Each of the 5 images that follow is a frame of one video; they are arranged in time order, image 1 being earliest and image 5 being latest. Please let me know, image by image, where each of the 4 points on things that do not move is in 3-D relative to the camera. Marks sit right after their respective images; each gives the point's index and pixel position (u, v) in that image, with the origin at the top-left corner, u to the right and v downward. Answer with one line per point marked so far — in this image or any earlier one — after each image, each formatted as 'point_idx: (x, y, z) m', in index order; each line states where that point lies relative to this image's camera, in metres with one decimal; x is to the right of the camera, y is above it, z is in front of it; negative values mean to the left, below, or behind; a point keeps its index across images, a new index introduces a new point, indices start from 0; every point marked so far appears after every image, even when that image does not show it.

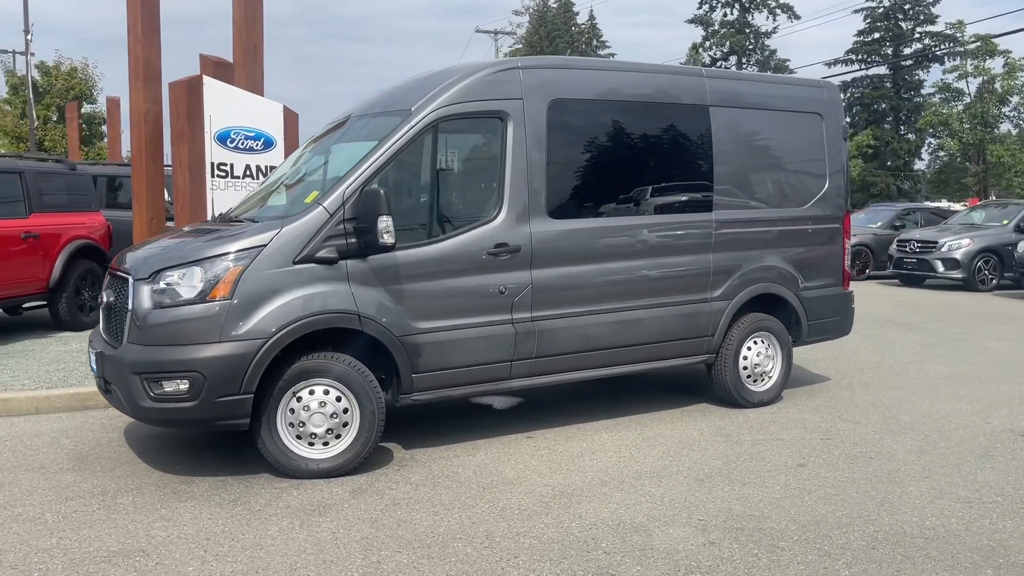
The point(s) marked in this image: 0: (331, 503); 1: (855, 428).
0: (-0.9, -1.1, +4.5) m
1: (+2.3, -1.0, +6.1) m
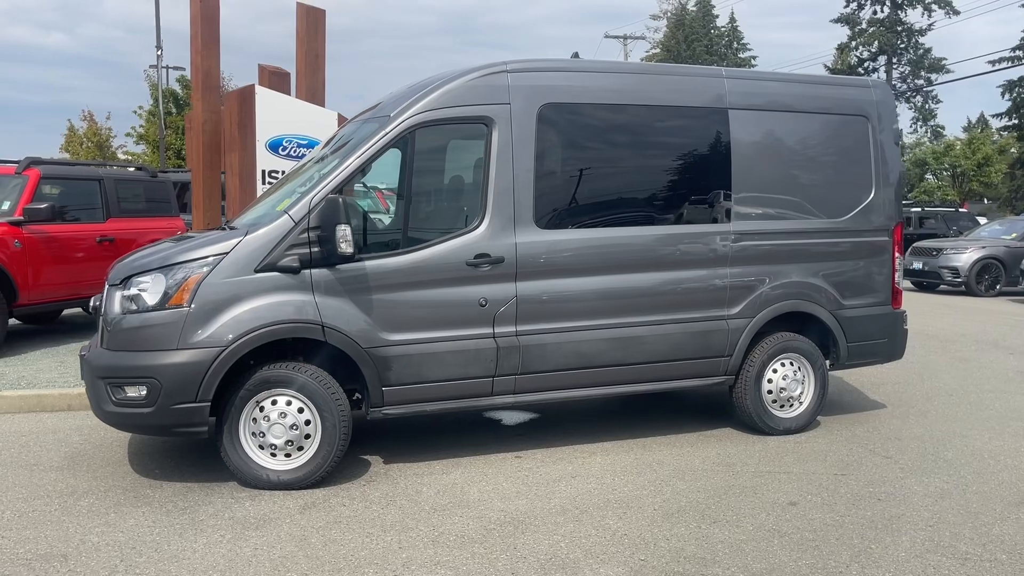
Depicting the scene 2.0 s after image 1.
0: (-1.2, -1.2, +4.5) m
1: (+2.3, -1.1, +5.5) m
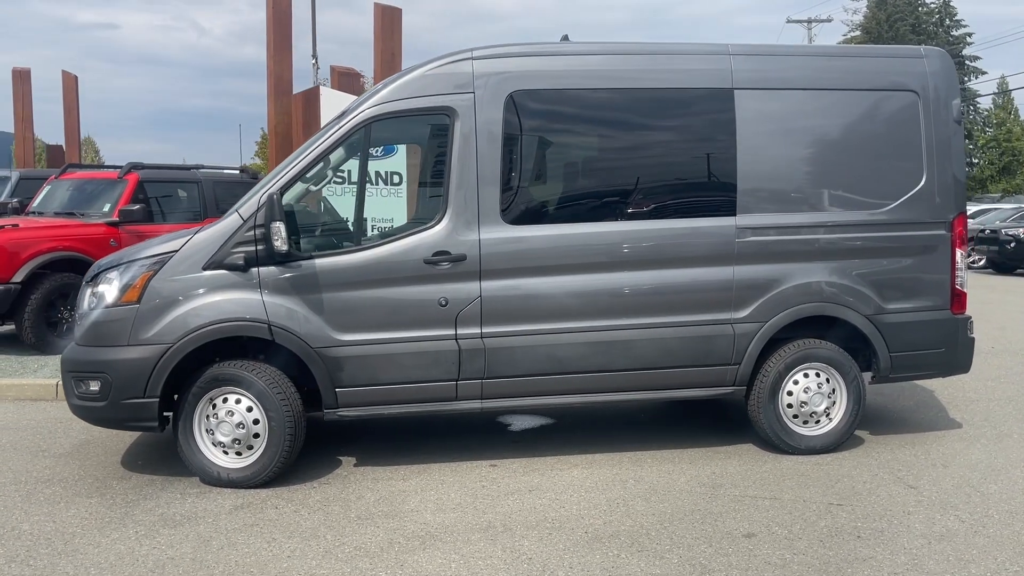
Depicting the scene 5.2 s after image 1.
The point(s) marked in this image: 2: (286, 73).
0: (-1.6, -1.1, +4.5) m
1: (+2.0, -1.1, +4.7) m
2: (-2.4, +2.3, +9.4) m
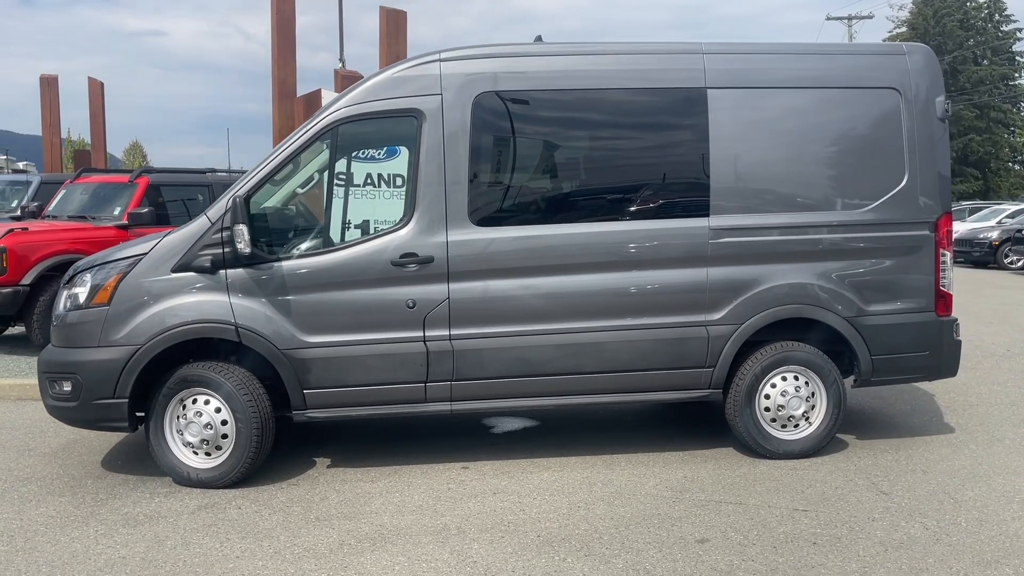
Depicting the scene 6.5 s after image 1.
0: (-1.8, -1.2, +4.5) m
1: (+1.8, -1.1, +4.6) m
2: (-2.4, +2.3, +9.5) m
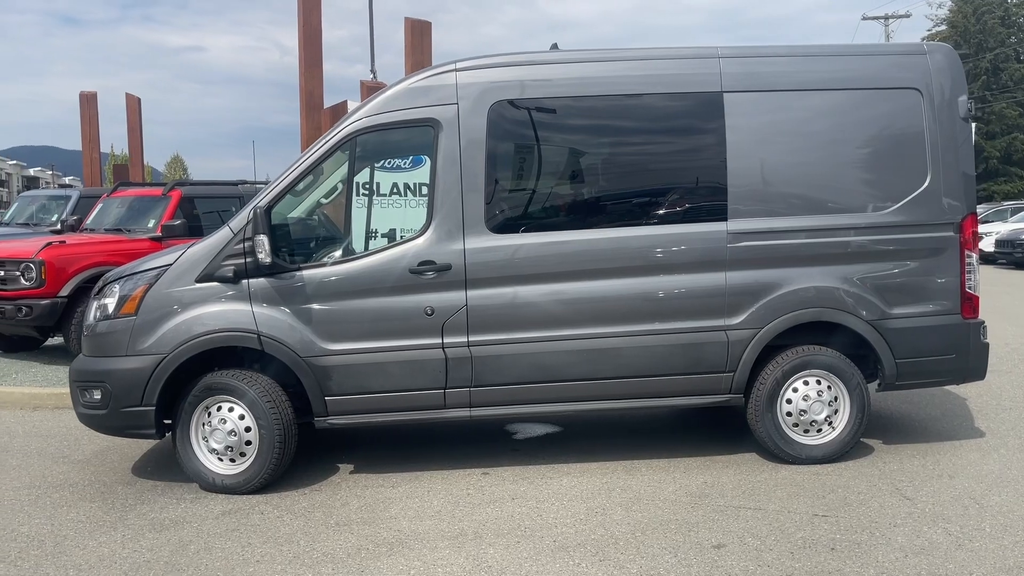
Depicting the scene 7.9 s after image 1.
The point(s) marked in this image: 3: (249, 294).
0: (-1.7, -1.2, +4.6) m
1: (+1.9, -1.1, +4.5) m
2: (-2.1, +2.2, +9.6) m
3: (-1.5, 0.0, +5.0) m
